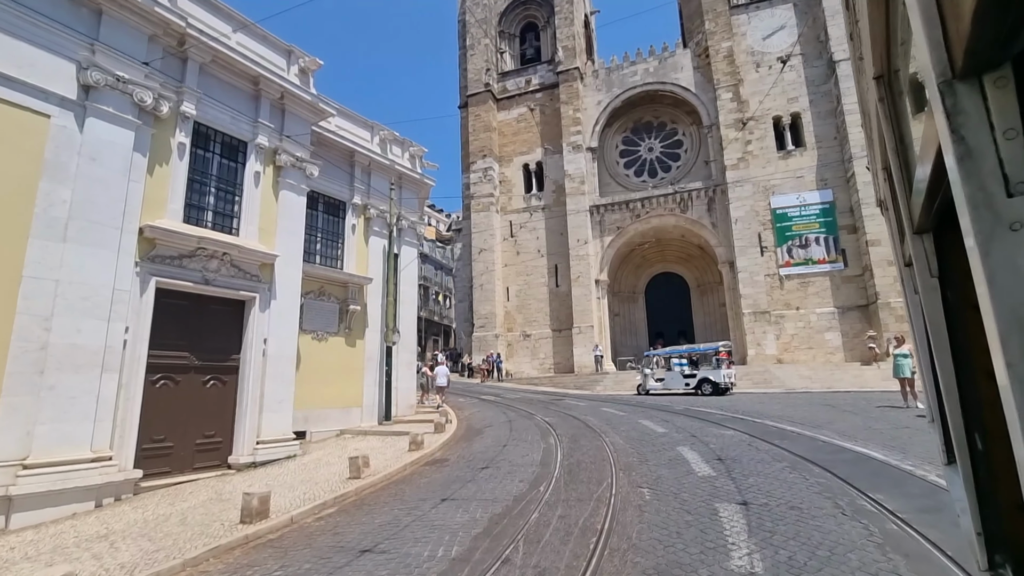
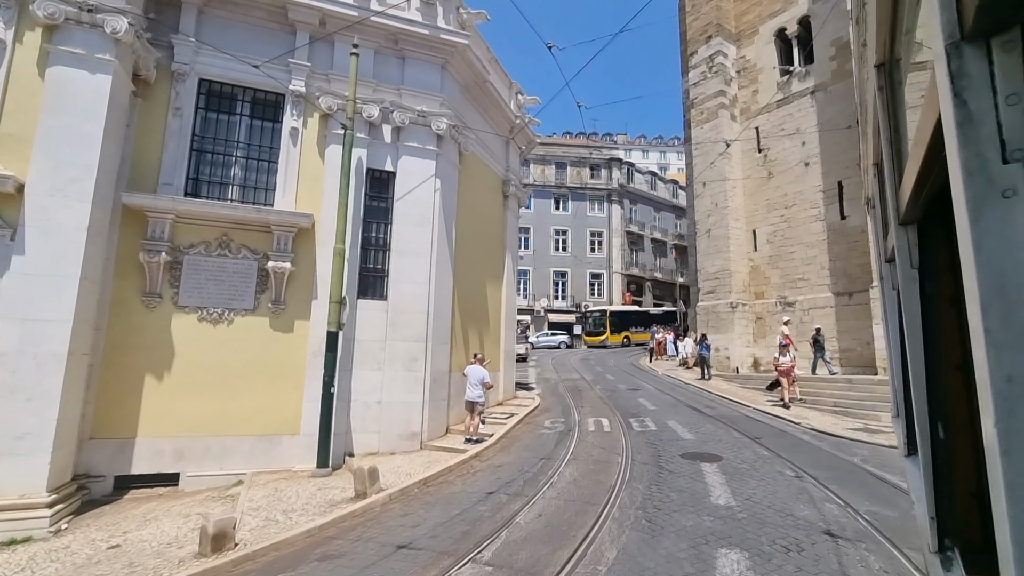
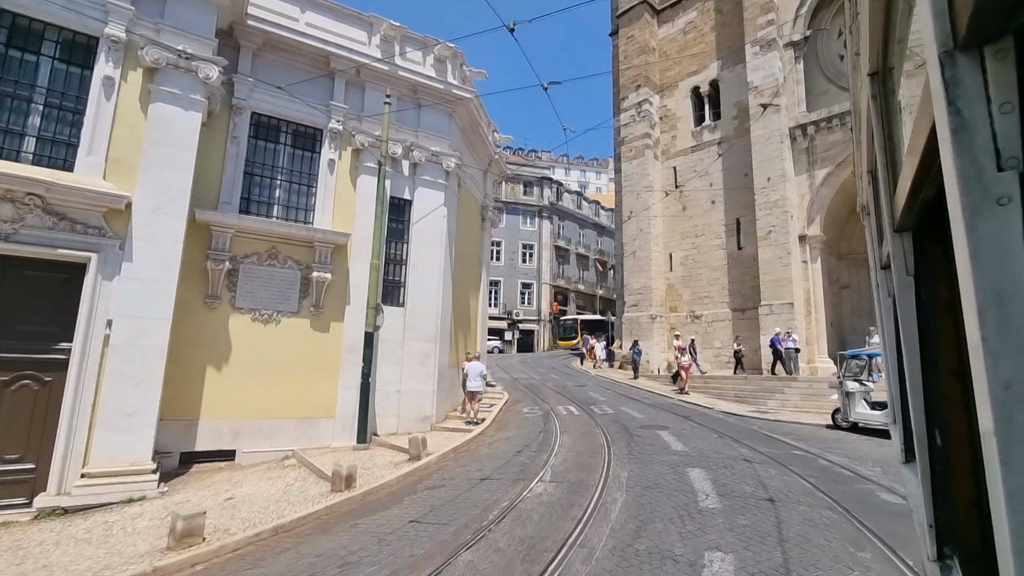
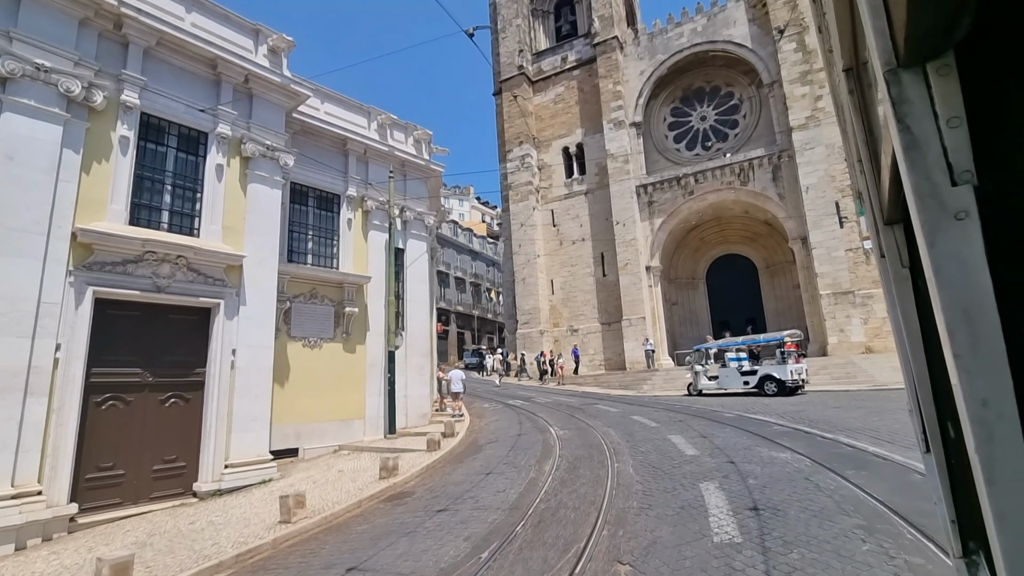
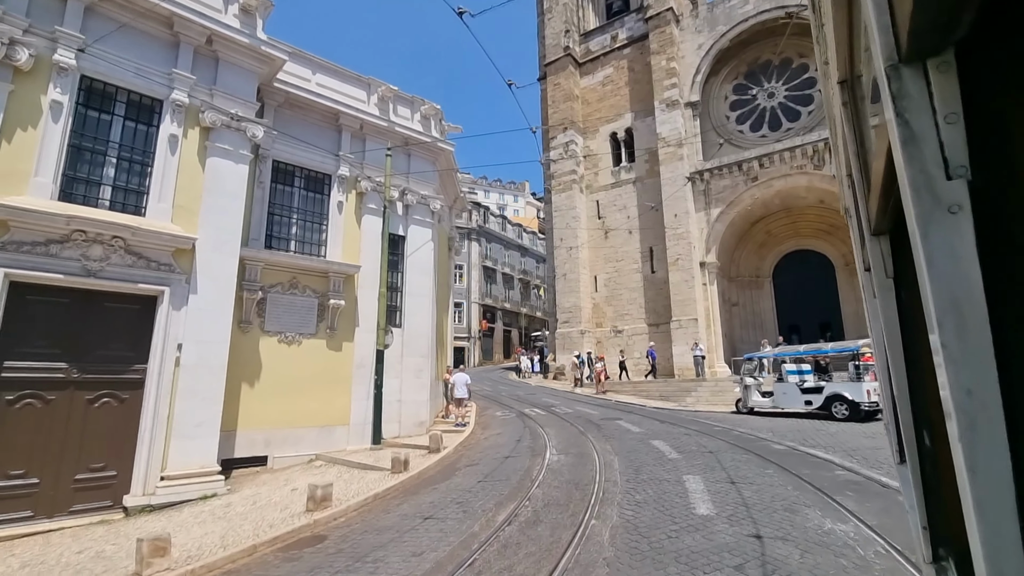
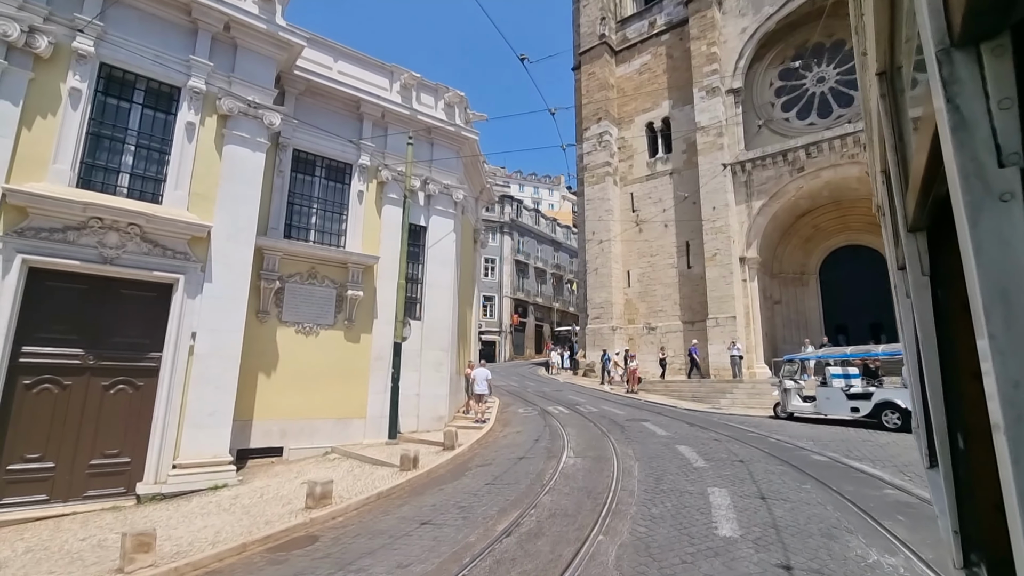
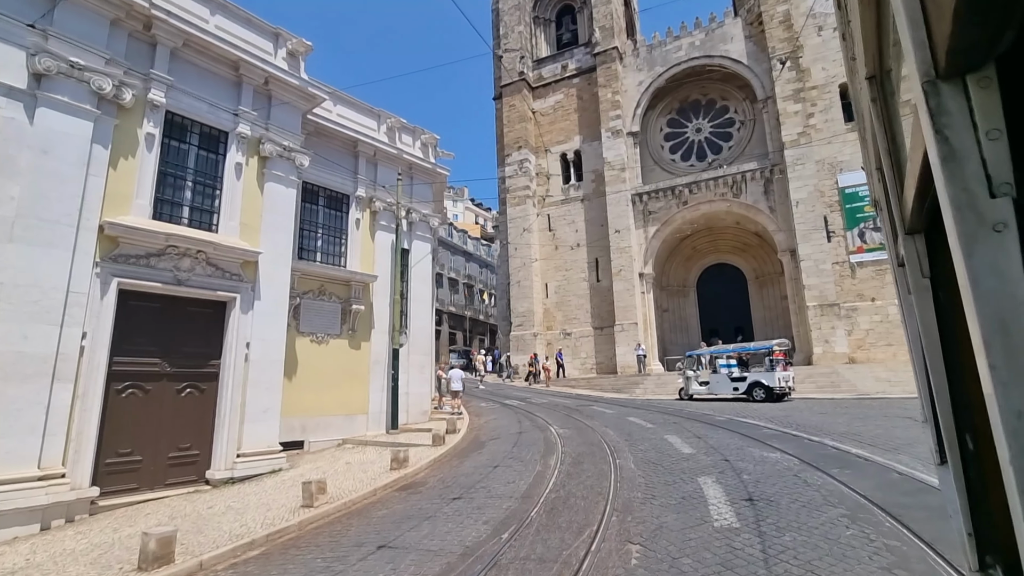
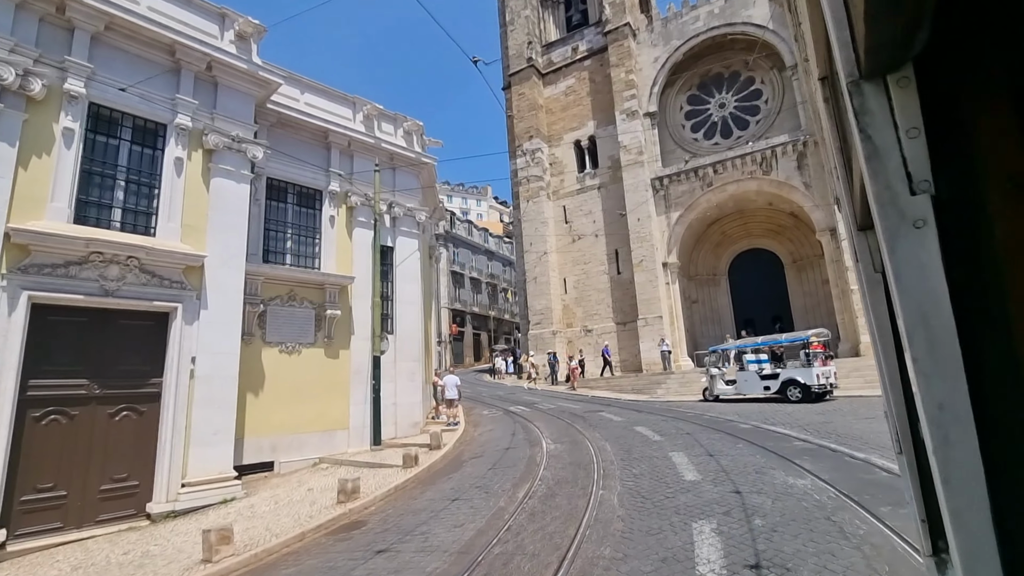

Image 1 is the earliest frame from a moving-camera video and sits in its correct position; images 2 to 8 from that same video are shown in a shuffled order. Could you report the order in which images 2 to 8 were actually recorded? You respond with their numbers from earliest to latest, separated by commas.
7, 4, 8, 5, 6, 3, 2
